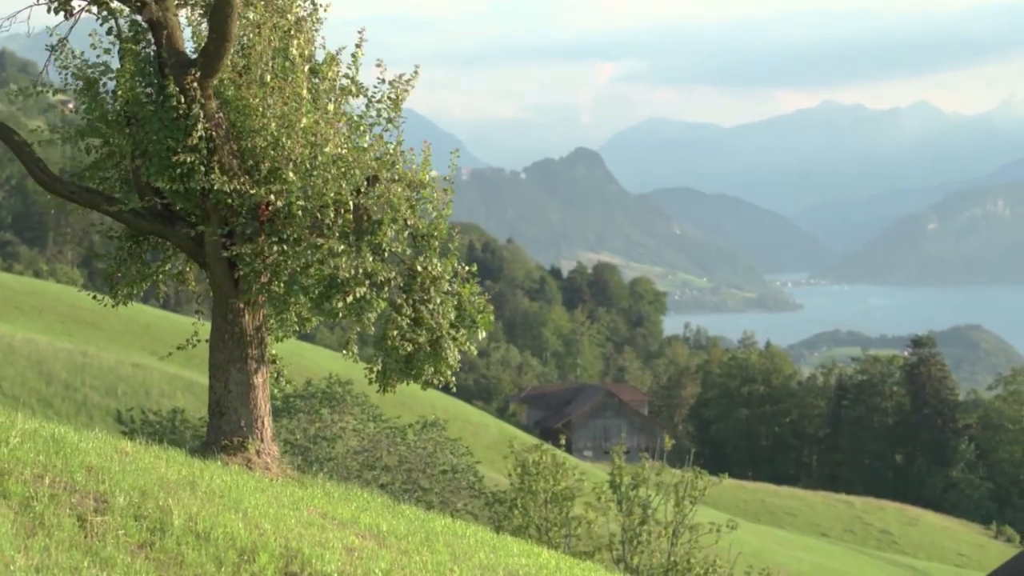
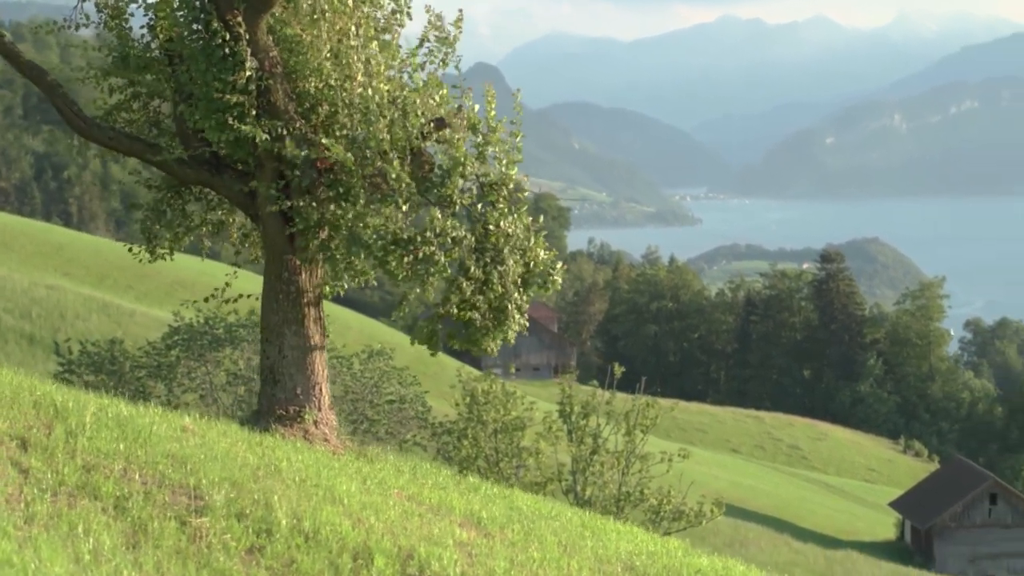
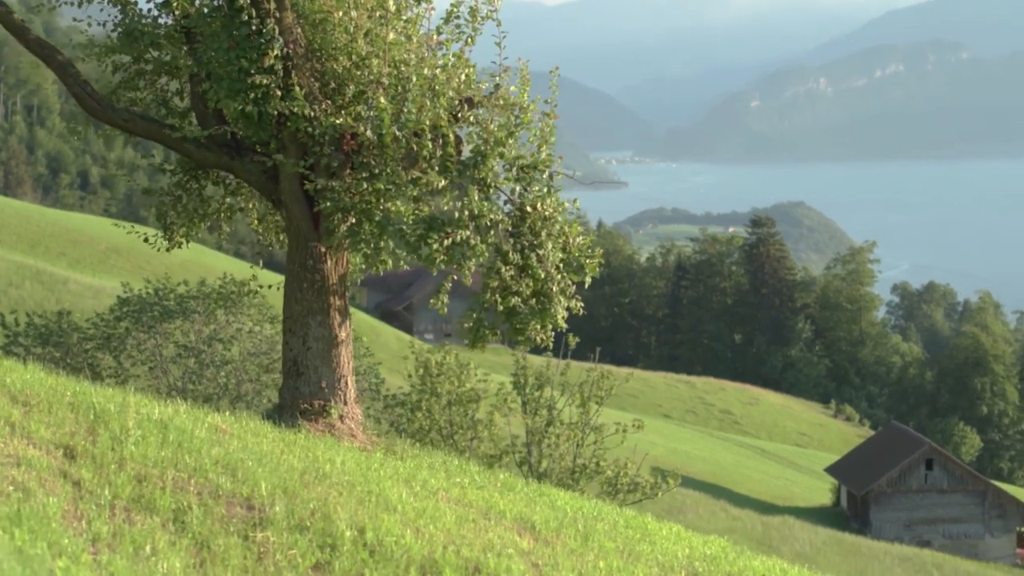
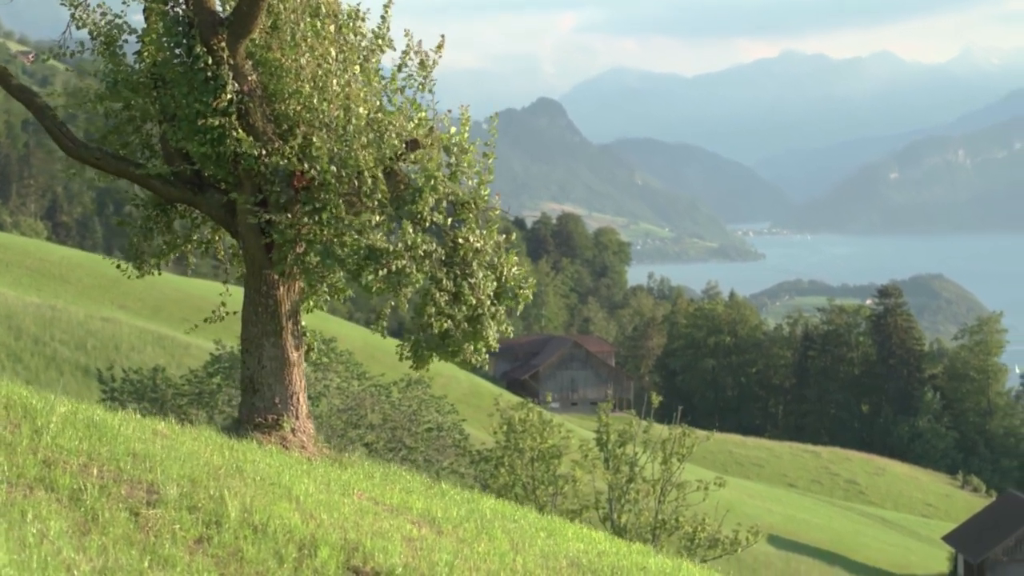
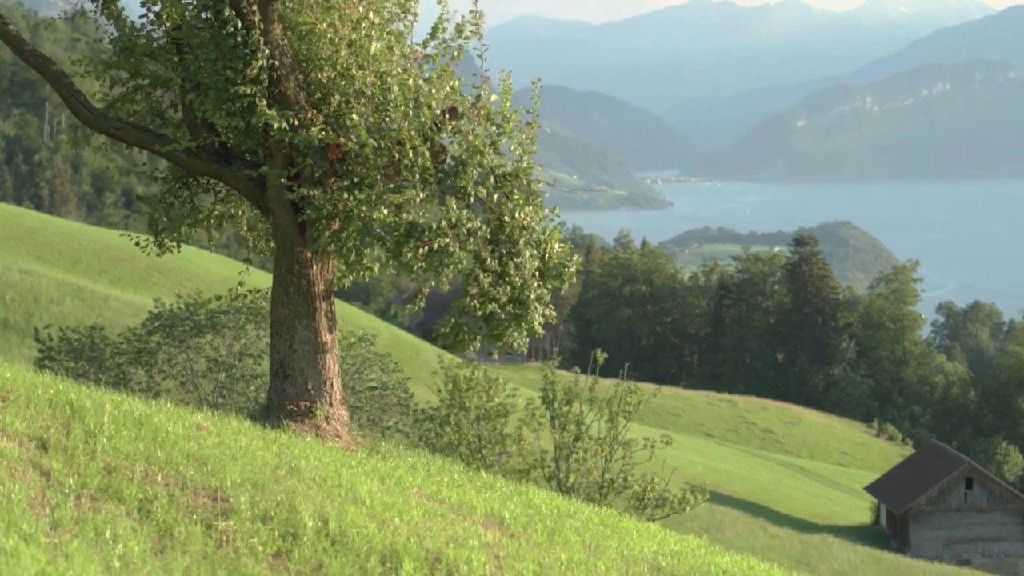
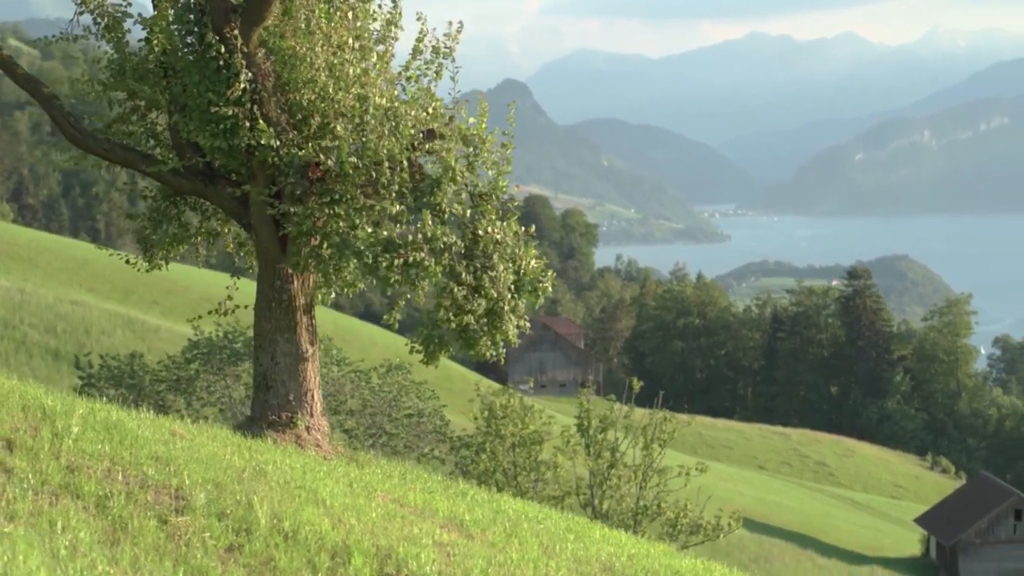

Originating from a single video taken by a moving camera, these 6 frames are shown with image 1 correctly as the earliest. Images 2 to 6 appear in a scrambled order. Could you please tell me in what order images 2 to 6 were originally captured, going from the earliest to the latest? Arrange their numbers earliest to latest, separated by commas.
4, 6, 2, 5, 3
